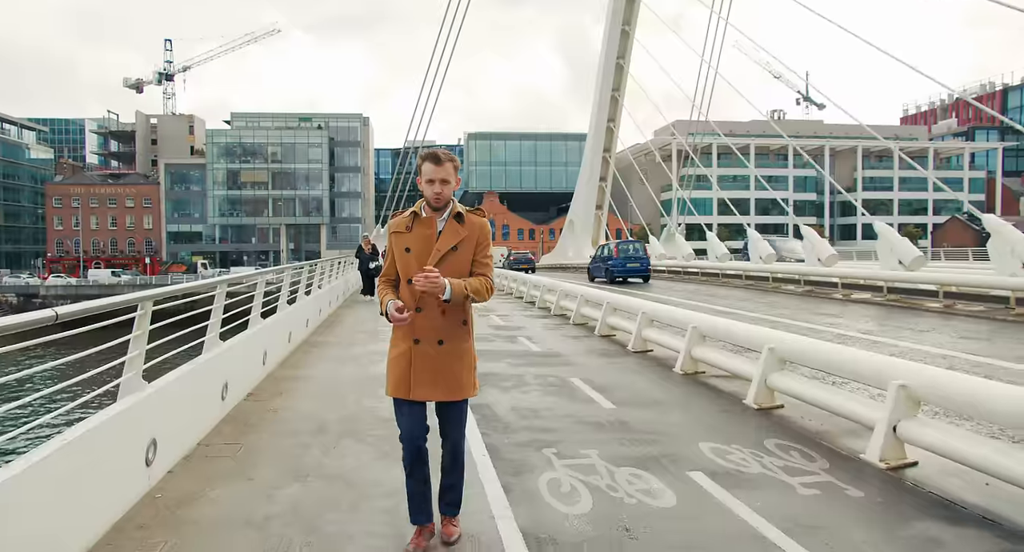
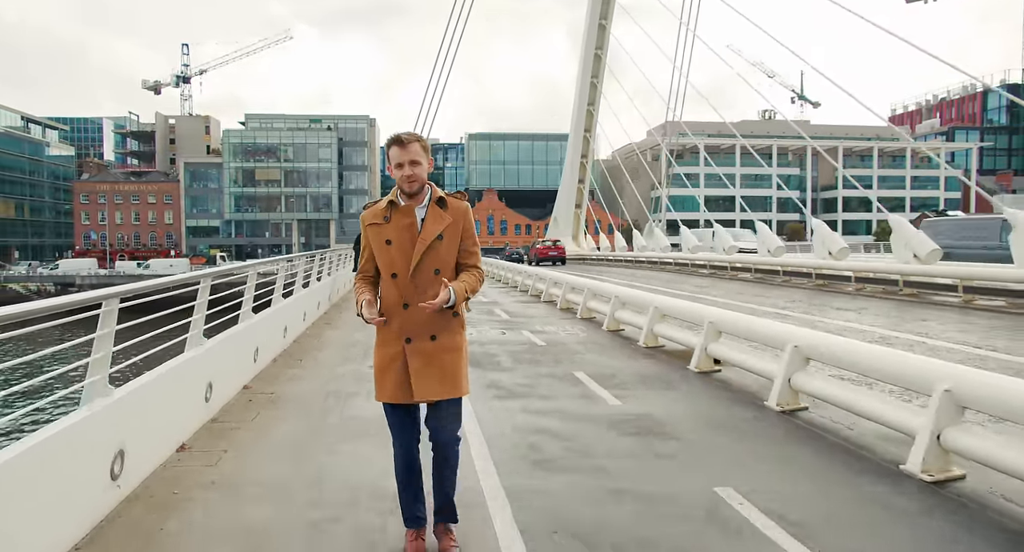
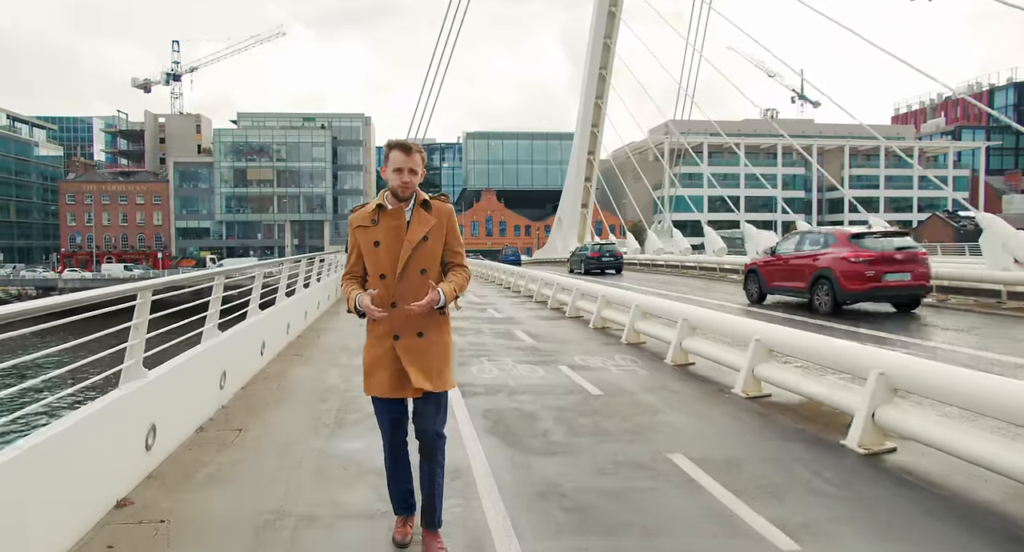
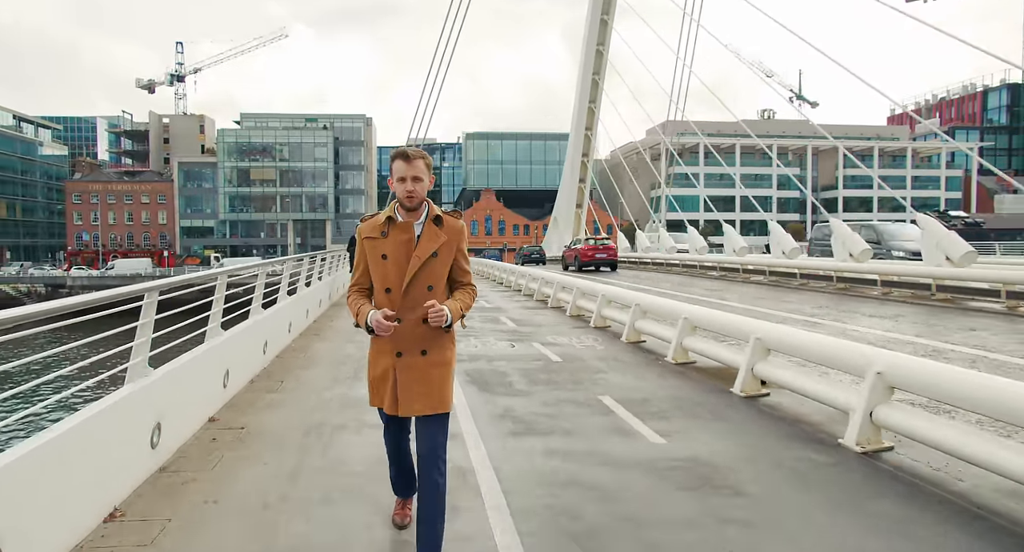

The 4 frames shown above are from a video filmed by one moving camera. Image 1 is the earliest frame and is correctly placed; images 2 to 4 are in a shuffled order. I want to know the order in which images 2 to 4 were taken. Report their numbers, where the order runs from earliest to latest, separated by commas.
3, 4, 2
